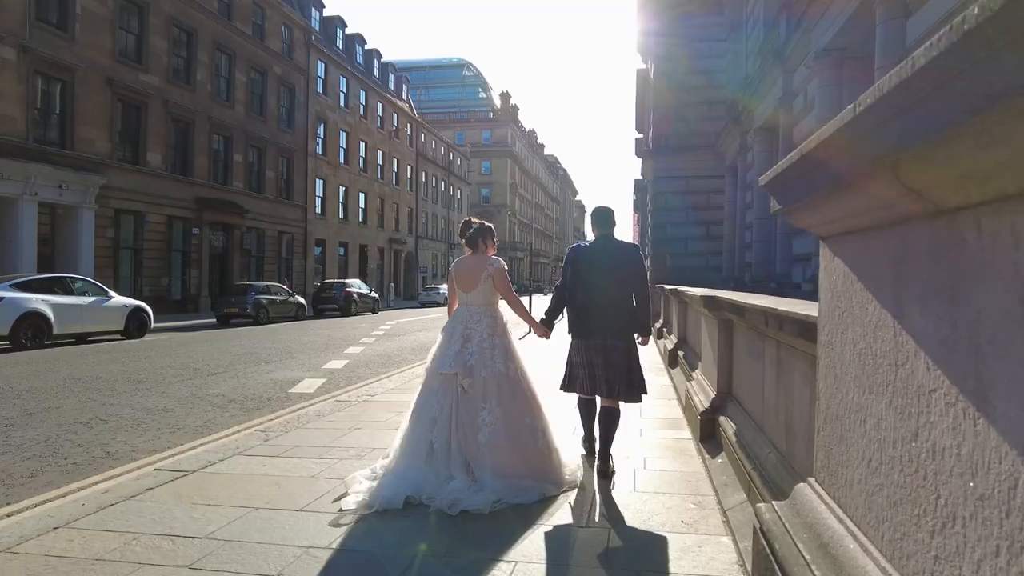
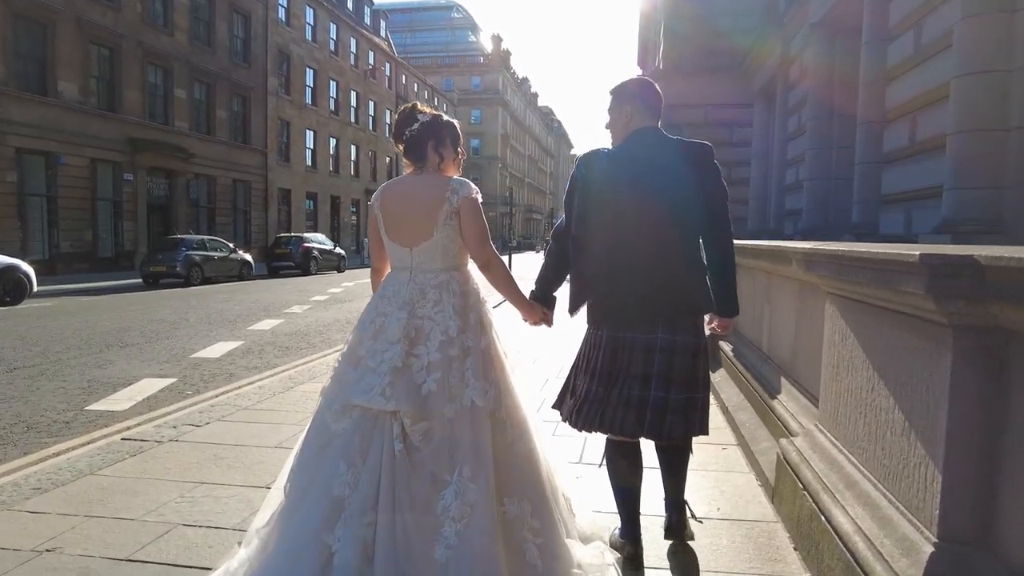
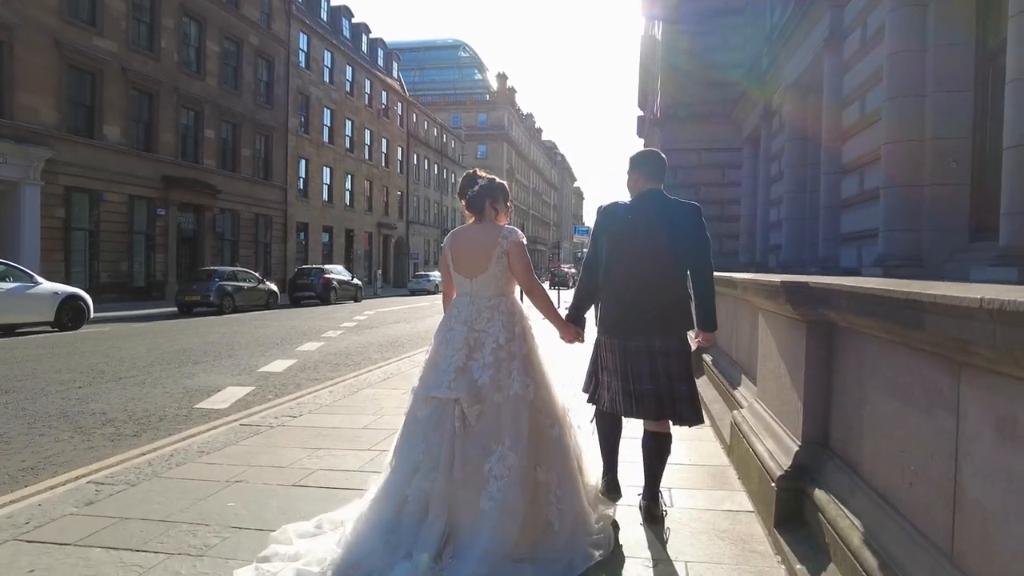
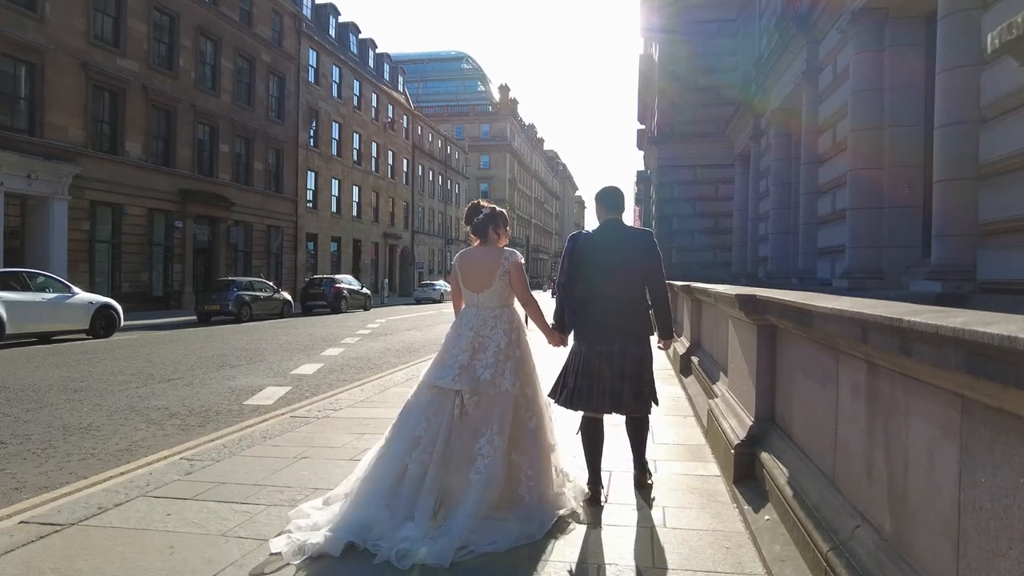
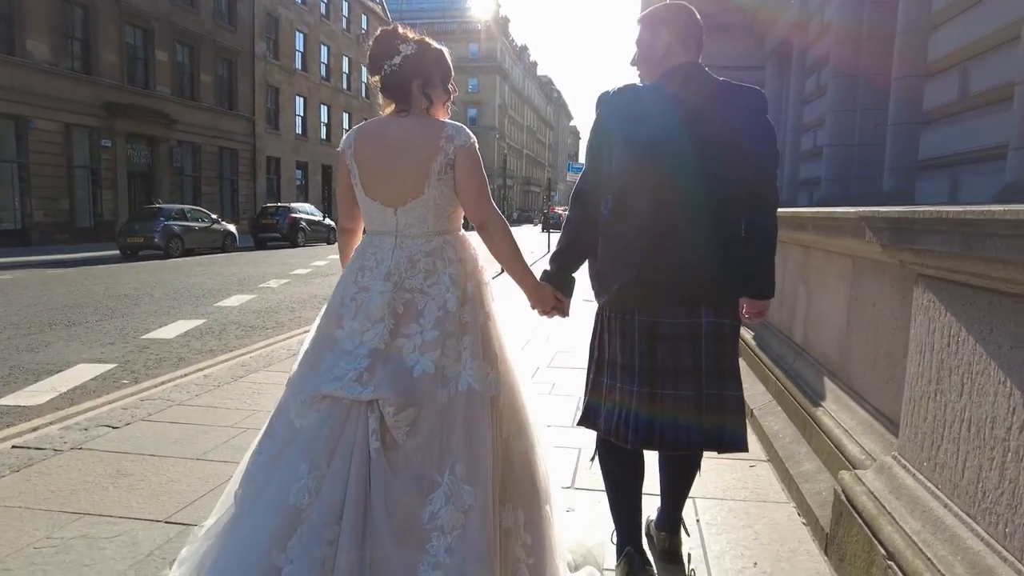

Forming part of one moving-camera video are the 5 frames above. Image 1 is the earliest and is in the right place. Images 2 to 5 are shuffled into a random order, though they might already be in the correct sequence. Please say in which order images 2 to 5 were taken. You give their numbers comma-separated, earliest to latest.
4, 3, 2, 5
